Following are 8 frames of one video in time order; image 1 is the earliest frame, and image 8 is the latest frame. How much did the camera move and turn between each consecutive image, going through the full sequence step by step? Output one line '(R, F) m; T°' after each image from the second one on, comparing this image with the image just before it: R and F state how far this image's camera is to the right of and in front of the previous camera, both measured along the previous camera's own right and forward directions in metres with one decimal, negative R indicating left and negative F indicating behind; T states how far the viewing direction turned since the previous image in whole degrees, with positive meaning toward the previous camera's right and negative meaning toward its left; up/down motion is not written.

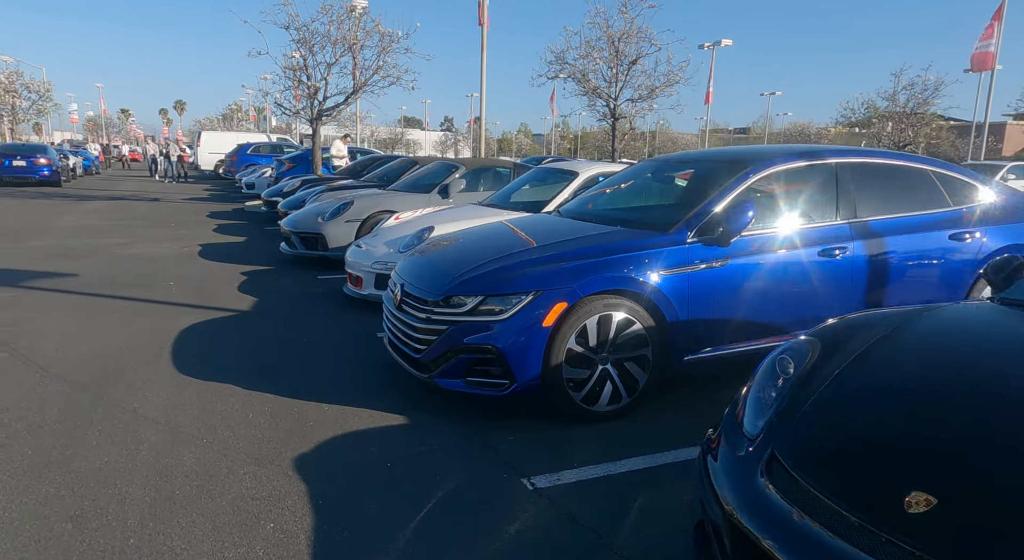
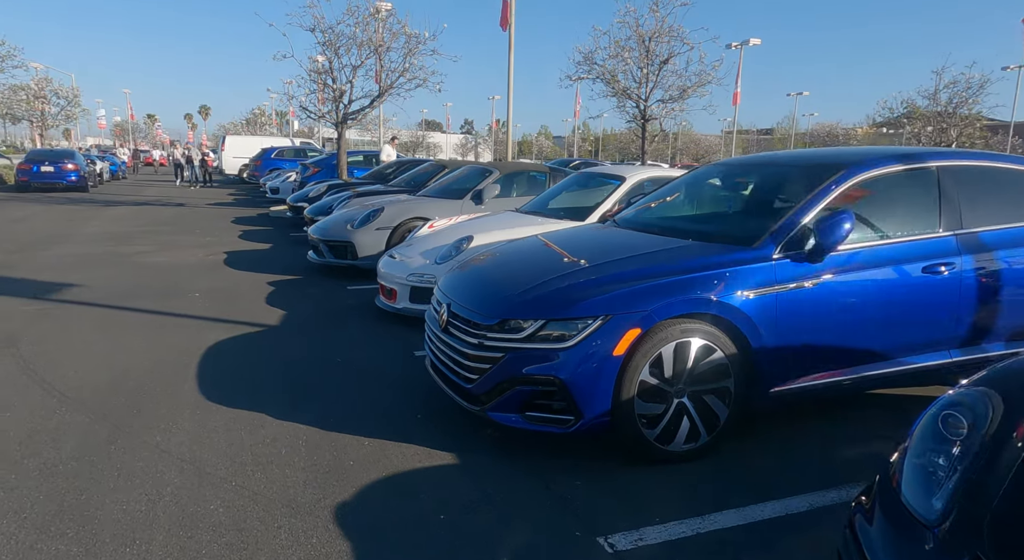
(-0.2, +0.4) m; -2°
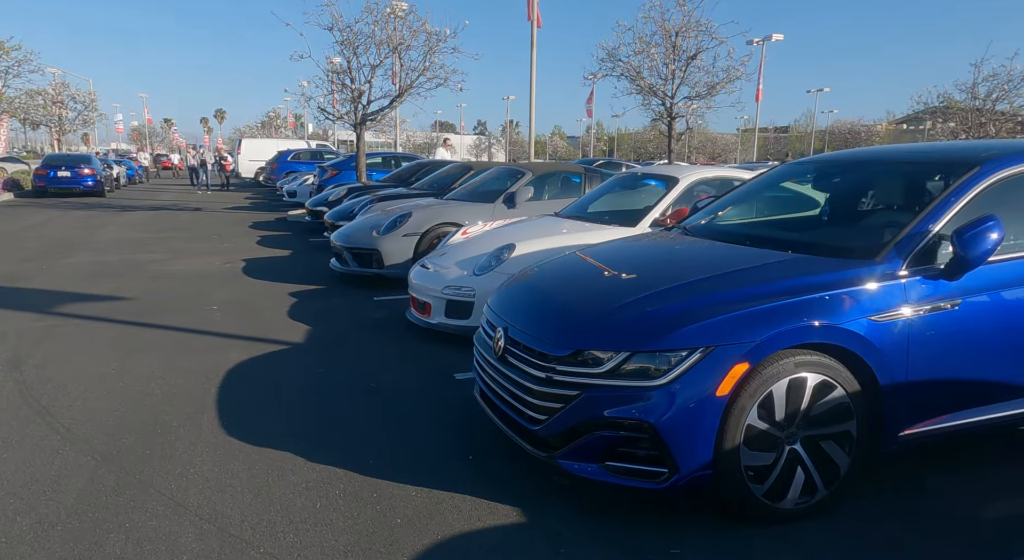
(-0.2, +0.5) m; -1°
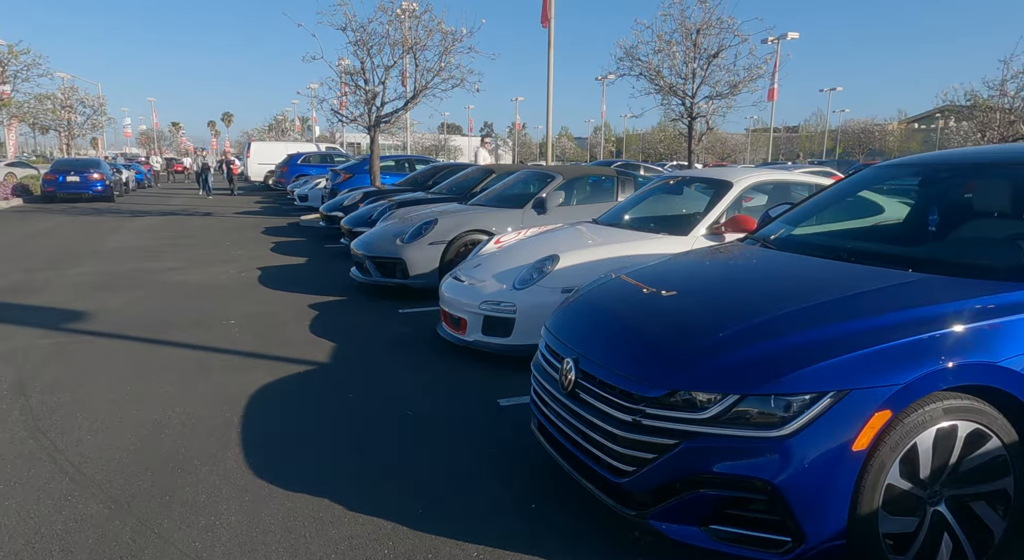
(-0.3, +0.4) m; -1°
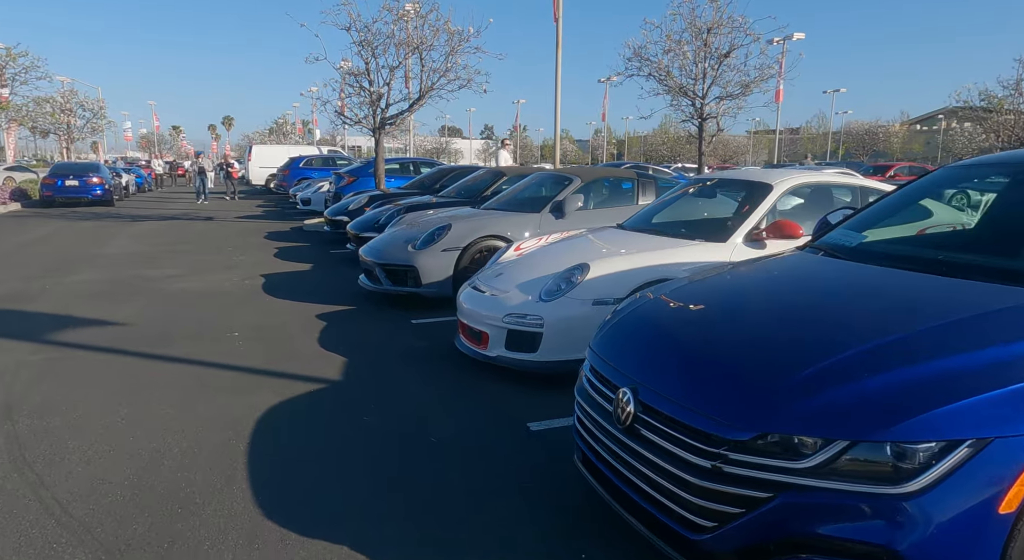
(-0.2, +0.4) m; 0°
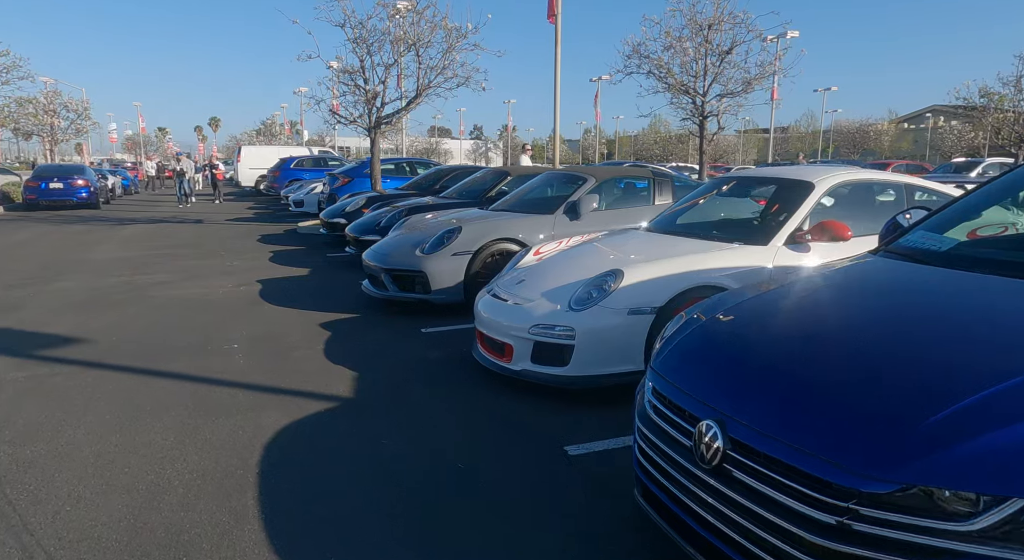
(-0.2, +0.4) m; +1°
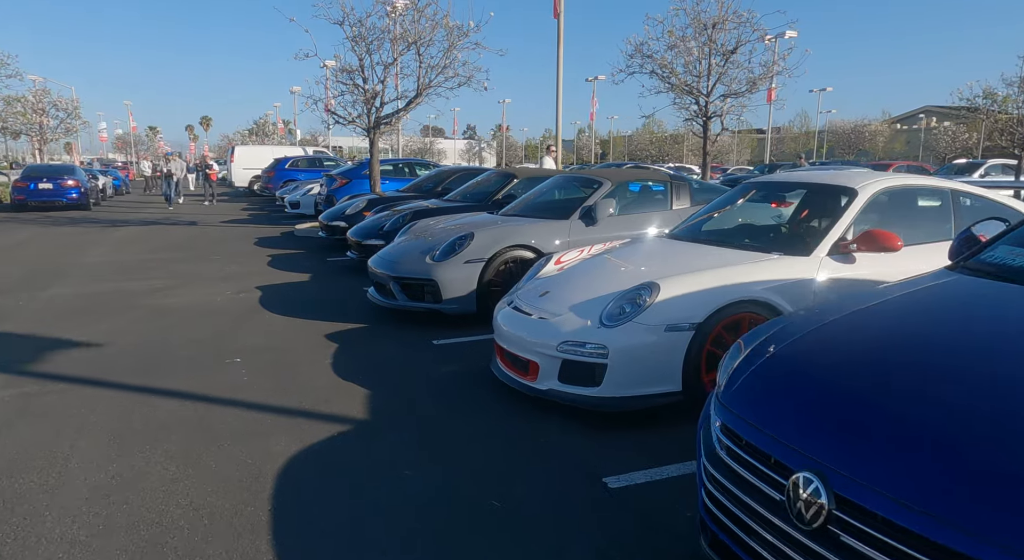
(-0.2, +0.3) m; +1°
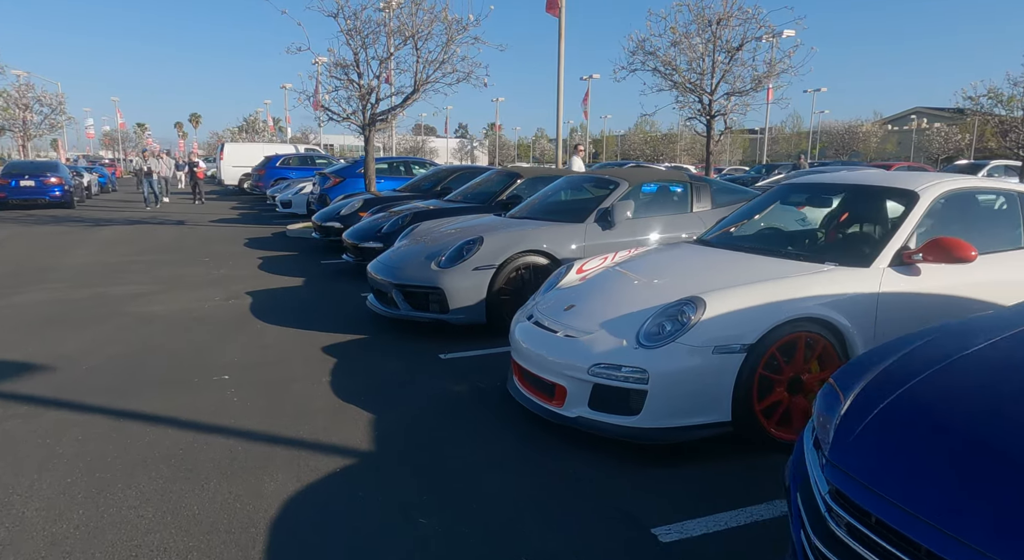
(-0.2, +0.5) m; +1°
